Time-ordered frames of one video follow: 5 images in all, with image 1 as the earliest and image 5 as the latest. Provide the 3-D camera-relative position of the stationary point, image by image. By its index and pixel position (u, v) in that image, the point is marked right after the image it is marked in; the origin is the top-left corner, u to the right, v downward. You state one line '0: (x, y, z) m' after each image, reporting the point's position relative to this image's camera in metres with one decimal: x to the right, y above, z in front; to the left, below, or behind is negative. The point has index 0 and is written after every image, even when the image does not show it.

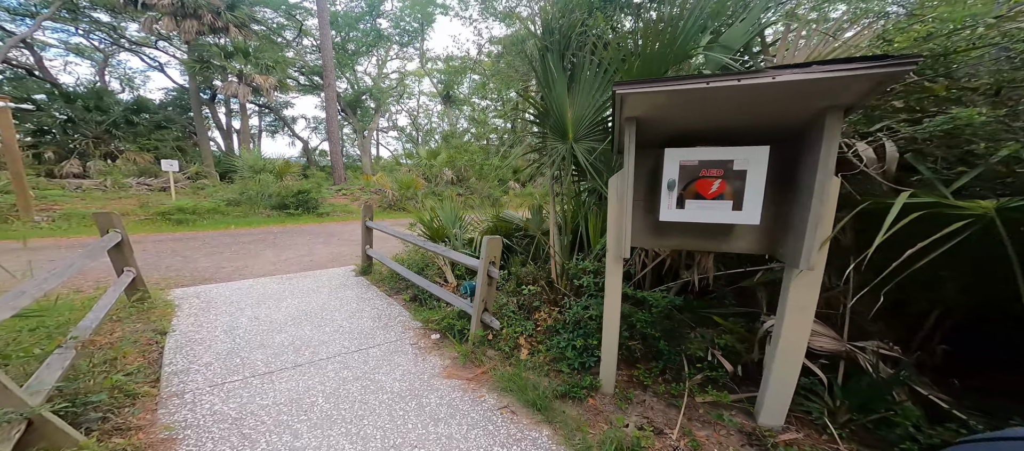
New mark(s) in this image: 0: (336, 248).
0: (-3.4, -0.5, +6.7) m
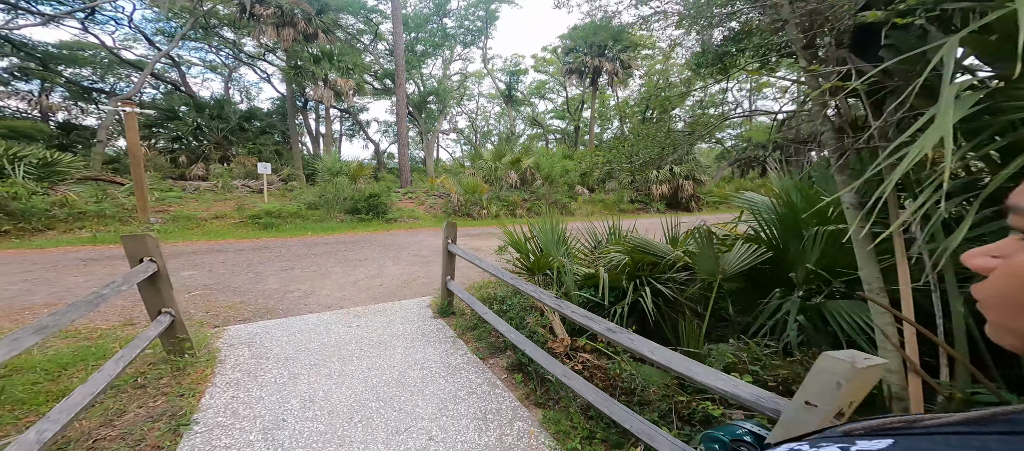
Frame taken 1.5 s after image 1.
0: (-1.7, -0.7, +5.8) m
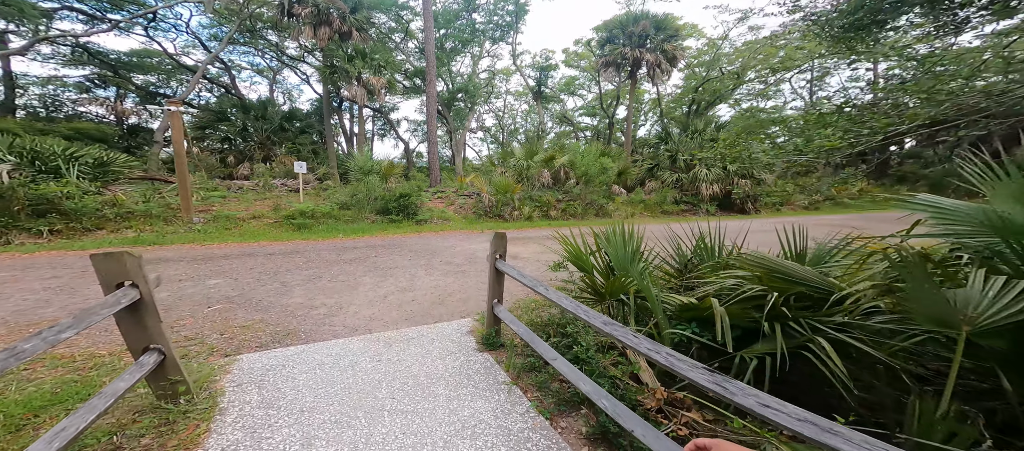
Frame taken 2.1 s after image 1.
0: (-1.0, -0.8, +5.1) m
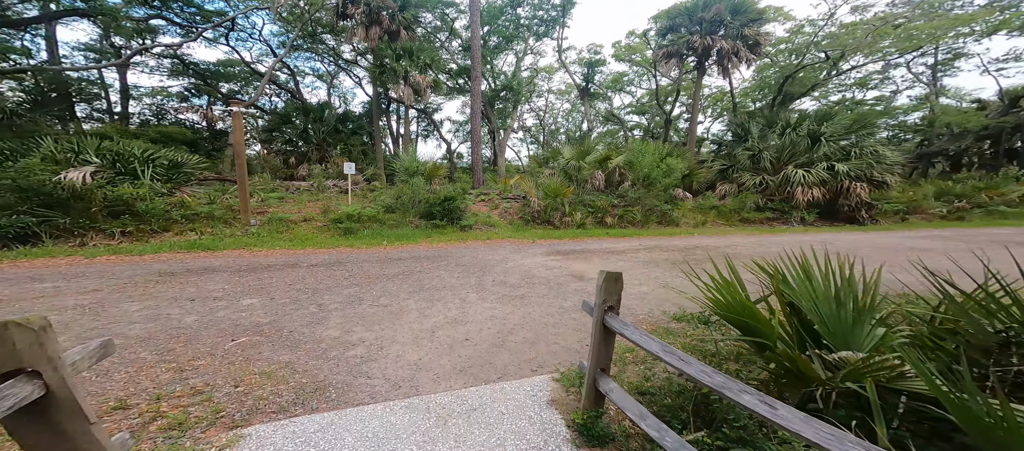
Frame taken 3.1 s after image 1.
0: (-0.1, -1.0, +4.2) m
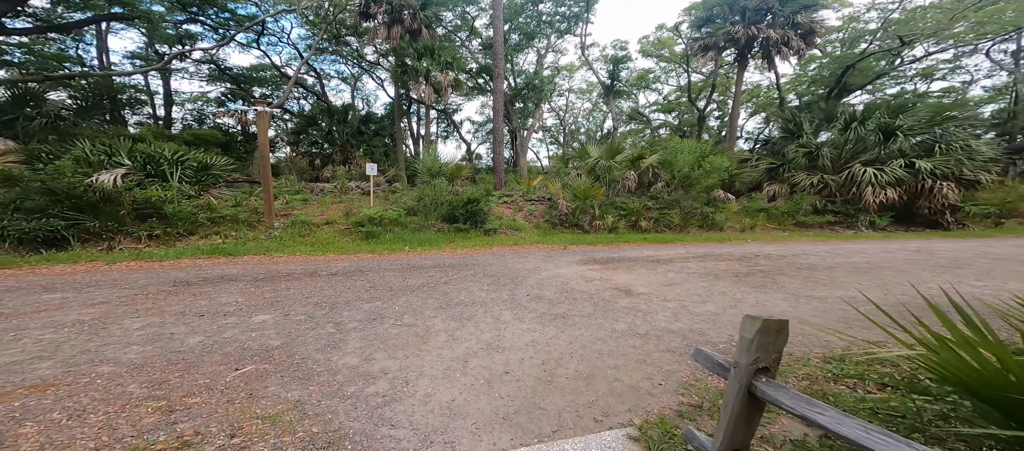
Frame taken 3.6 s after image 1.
0: (+0.3, -1.1, +3.6) m
